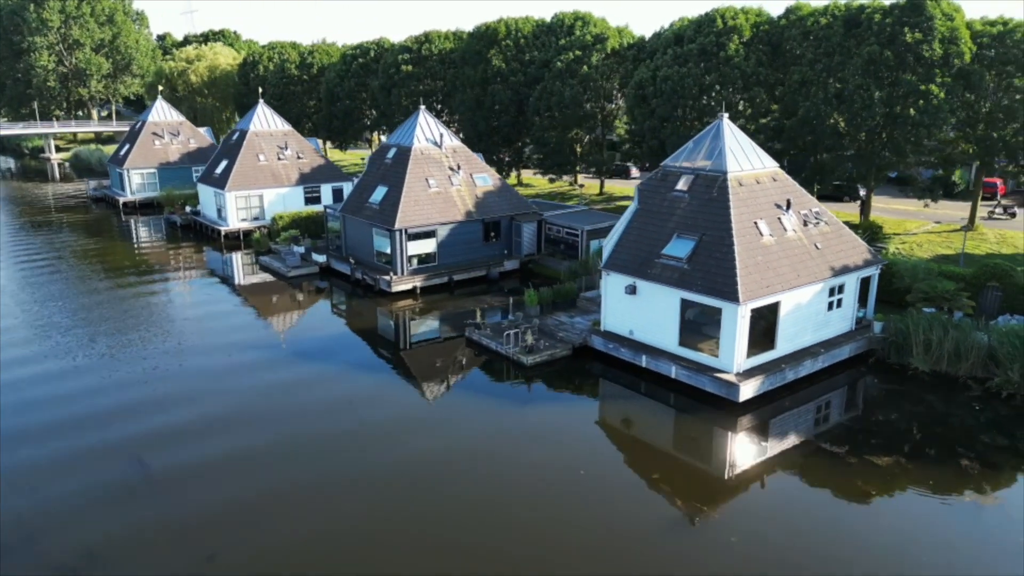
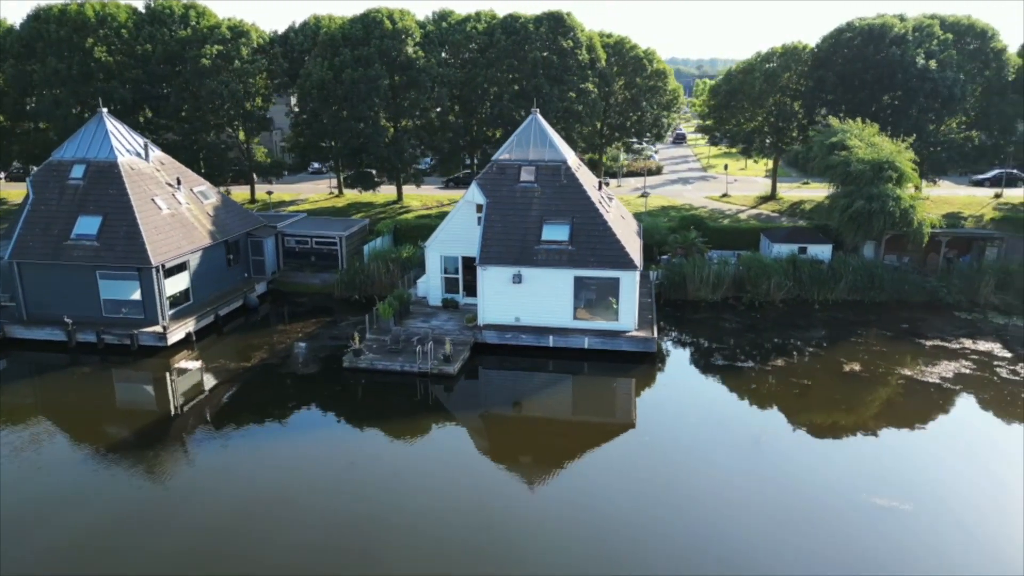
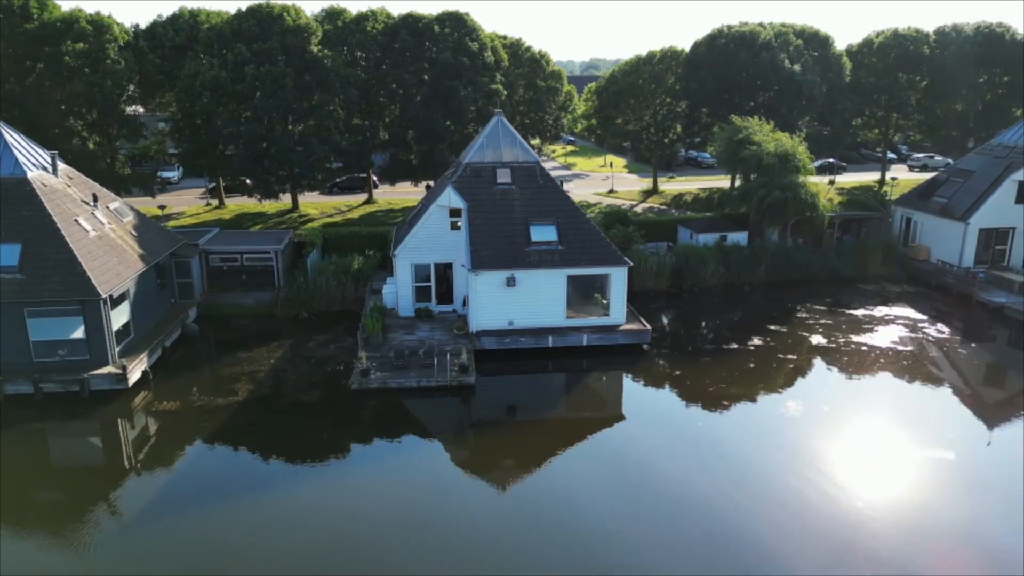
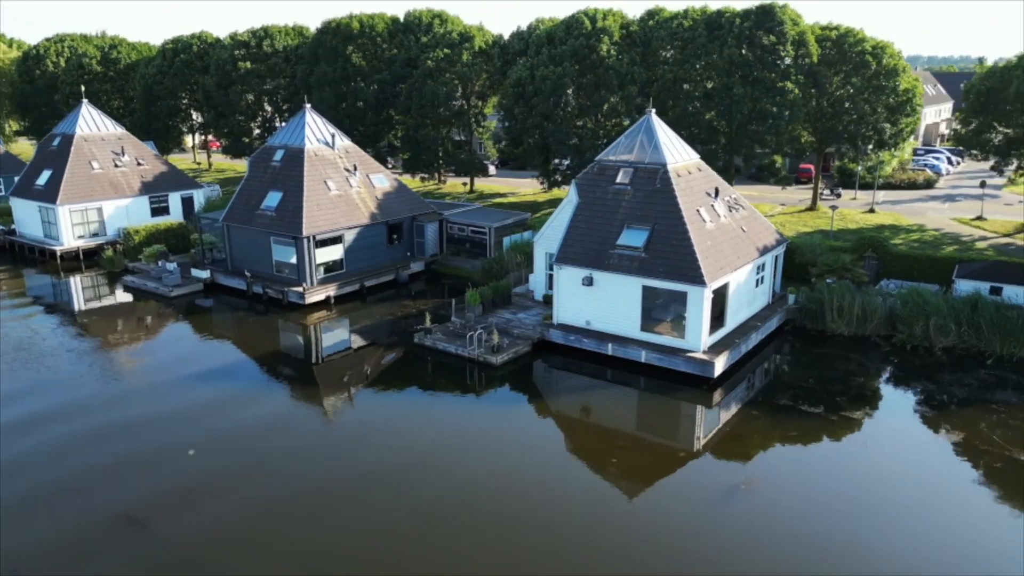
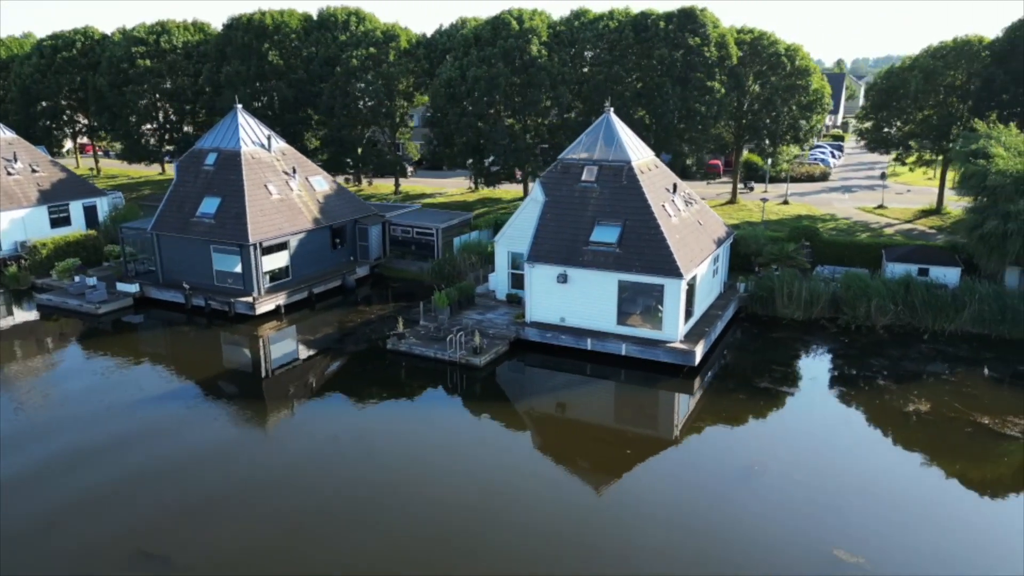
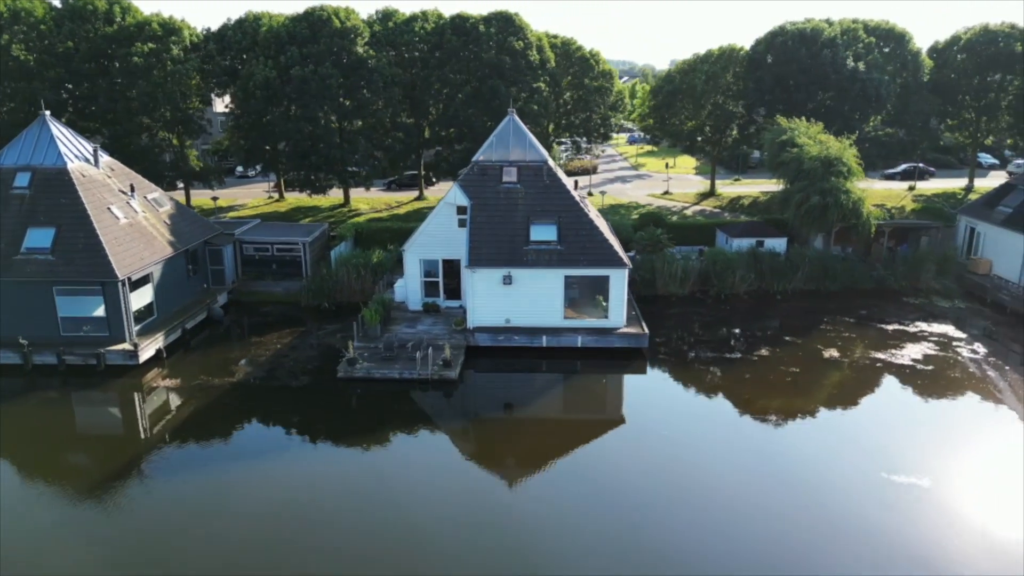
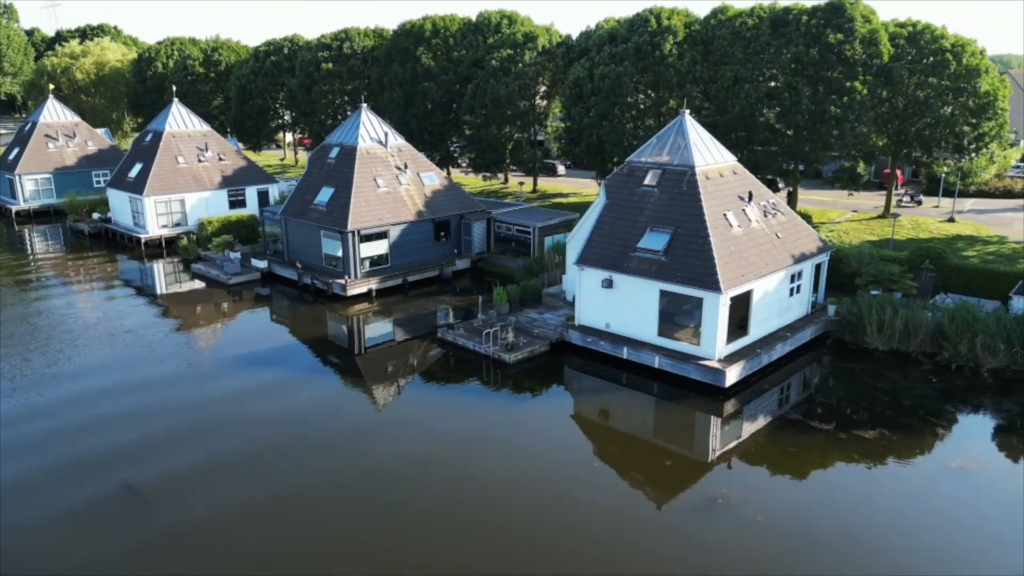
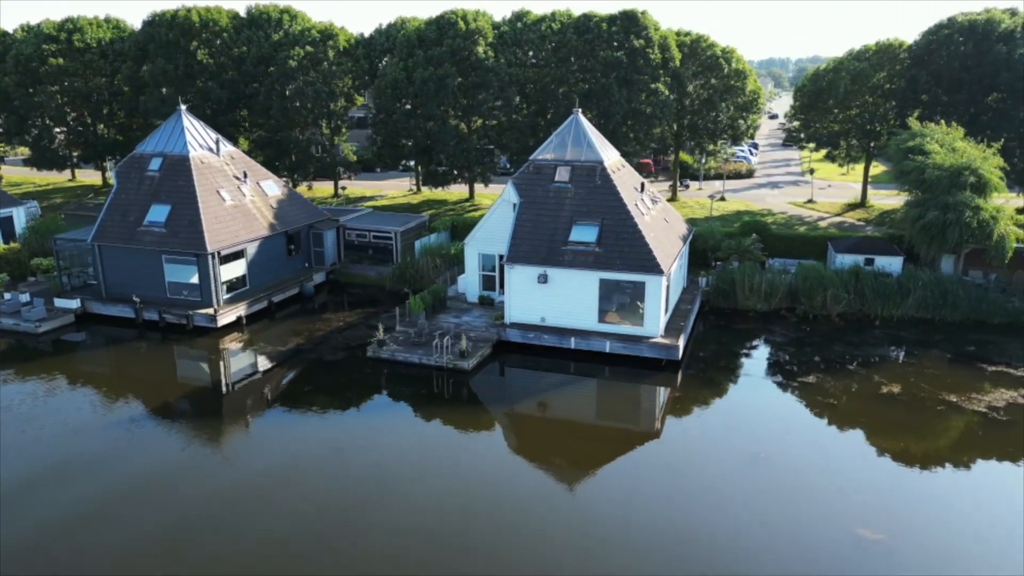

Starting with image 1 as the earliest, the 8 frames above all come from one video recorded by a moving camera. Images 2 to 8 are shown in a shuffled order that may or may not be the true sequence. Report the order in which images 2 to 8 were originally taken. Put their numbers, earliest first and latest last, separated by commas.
7, 4, 5, 8, 2, 6, 3
